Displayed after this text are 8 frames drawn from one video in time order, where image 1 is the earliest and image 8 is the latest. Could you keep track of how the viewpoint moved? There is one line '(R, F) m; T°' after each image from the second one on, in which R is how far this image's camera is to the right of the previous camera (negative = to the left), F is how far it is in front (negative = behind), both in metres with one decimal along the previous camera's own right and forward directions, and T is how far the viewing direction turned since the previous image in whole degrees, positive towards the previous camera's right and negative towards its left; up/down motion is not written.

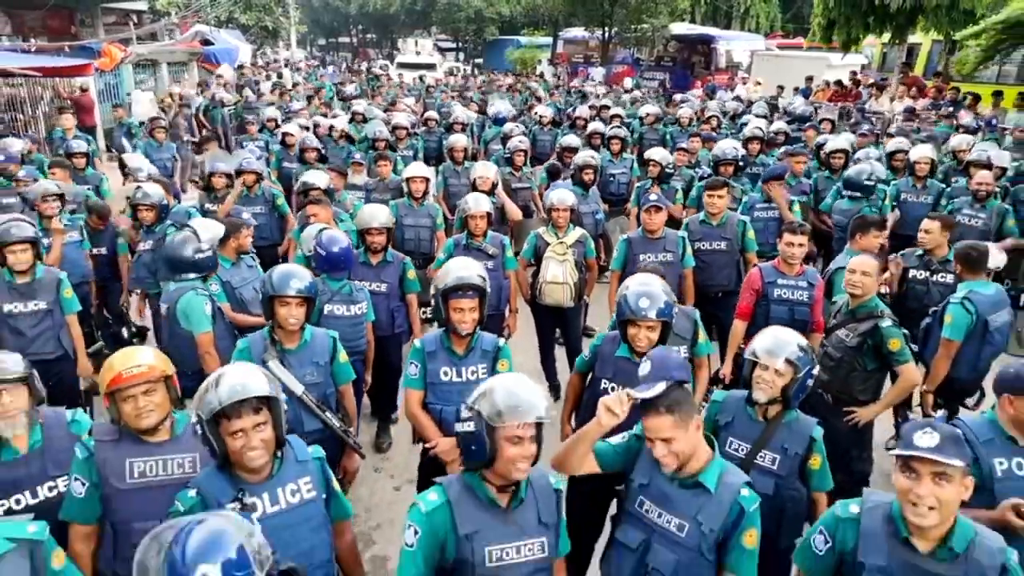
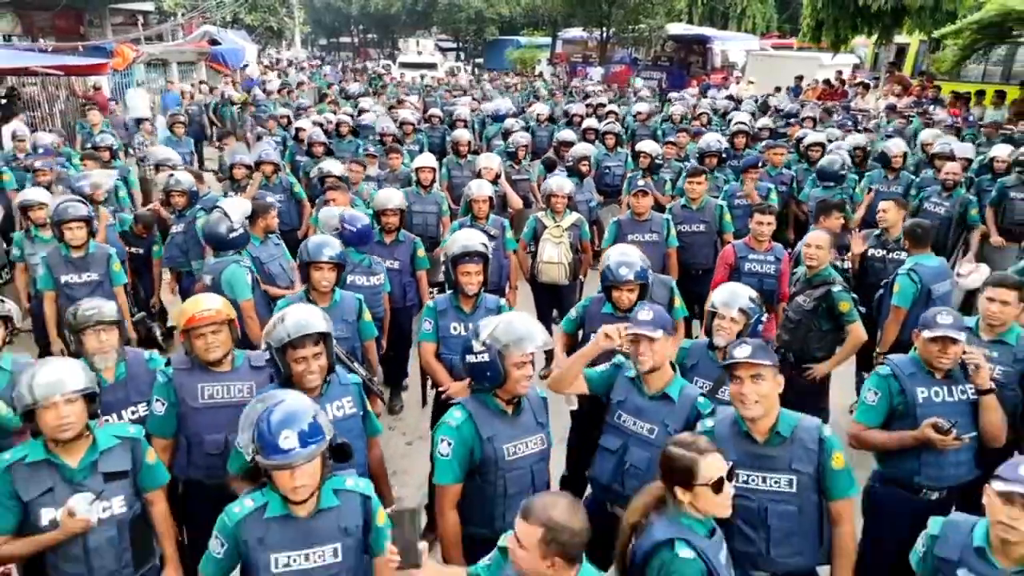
(0.0, -0.6) m; 0°
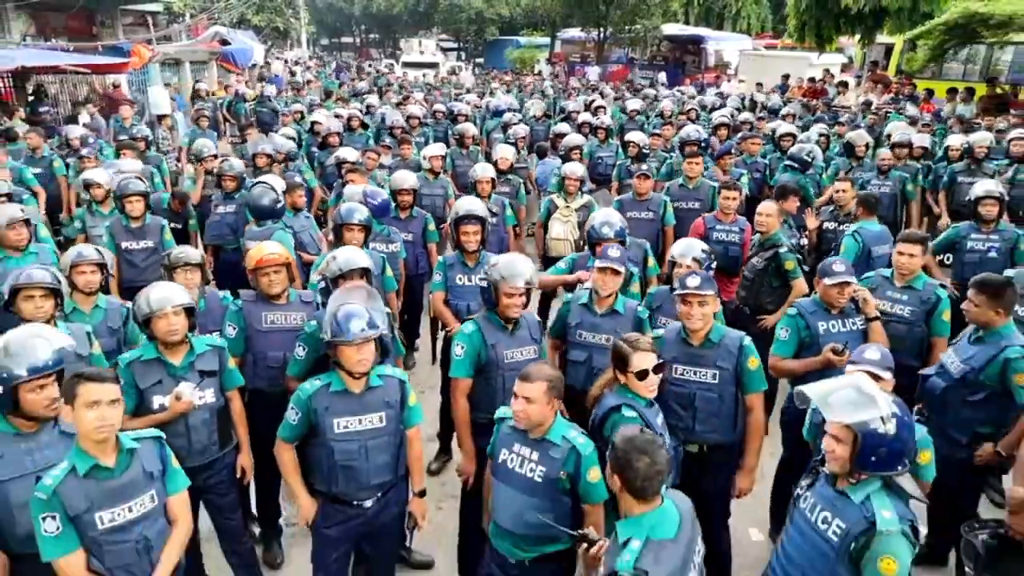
(0.0, -0.9) m; 0°
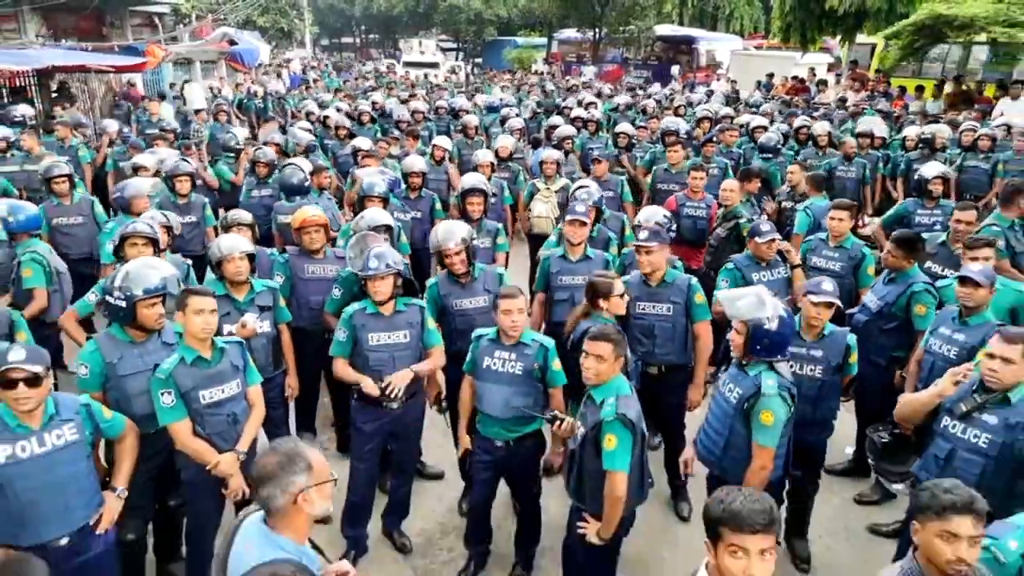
(0.0, -0.9) m; 0°
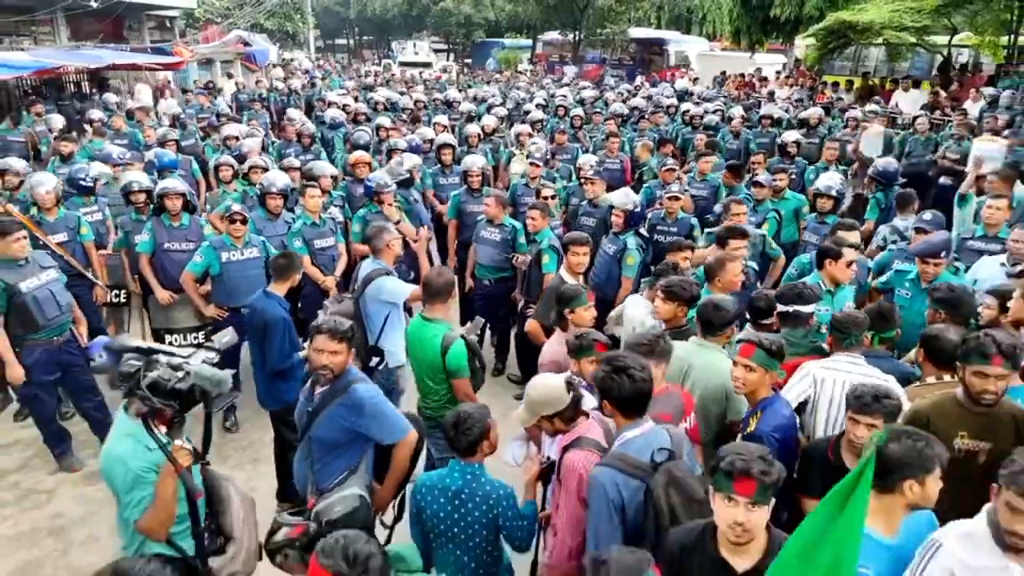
(+0.1, -2.9) m; +1°
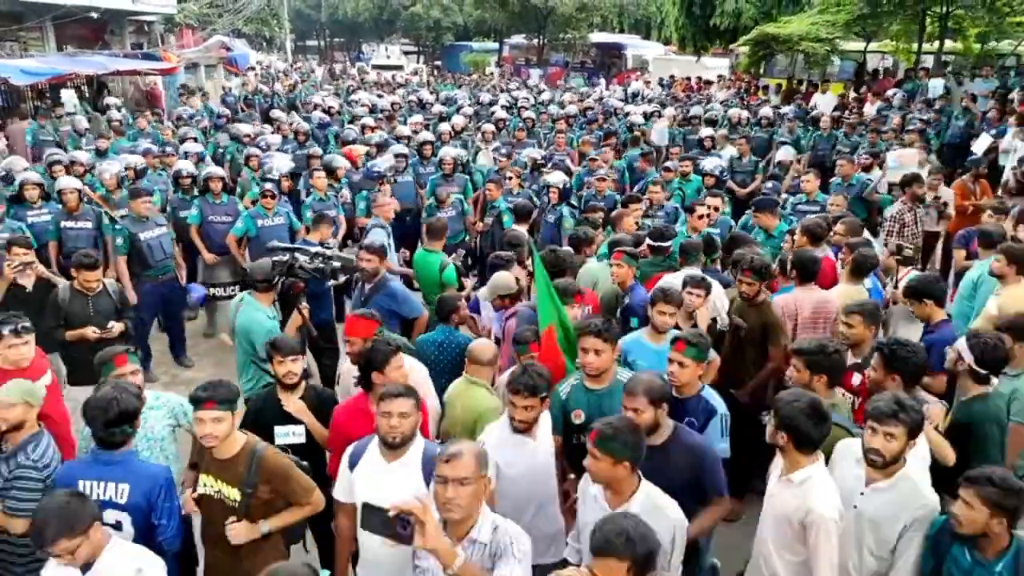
(+0.1, -2.0) m; +2°
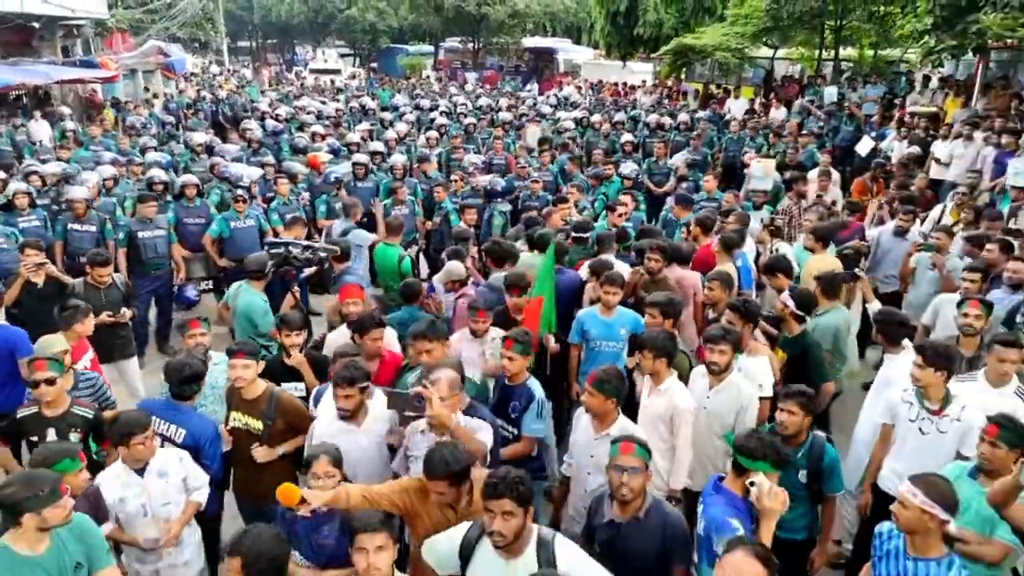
(-0.1, -1.2) m; +5°
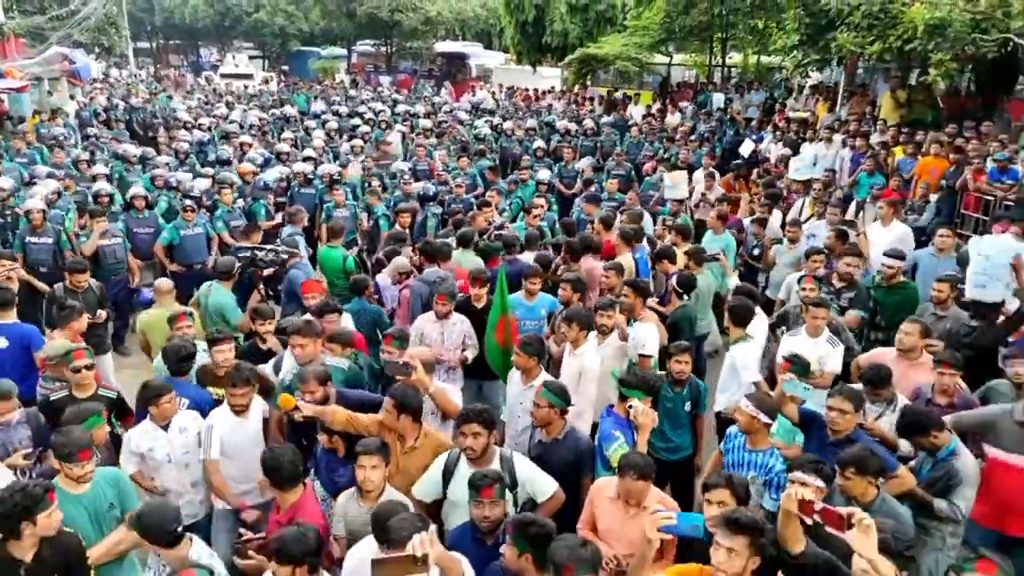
(-0.2, -1.2) m; +6°
